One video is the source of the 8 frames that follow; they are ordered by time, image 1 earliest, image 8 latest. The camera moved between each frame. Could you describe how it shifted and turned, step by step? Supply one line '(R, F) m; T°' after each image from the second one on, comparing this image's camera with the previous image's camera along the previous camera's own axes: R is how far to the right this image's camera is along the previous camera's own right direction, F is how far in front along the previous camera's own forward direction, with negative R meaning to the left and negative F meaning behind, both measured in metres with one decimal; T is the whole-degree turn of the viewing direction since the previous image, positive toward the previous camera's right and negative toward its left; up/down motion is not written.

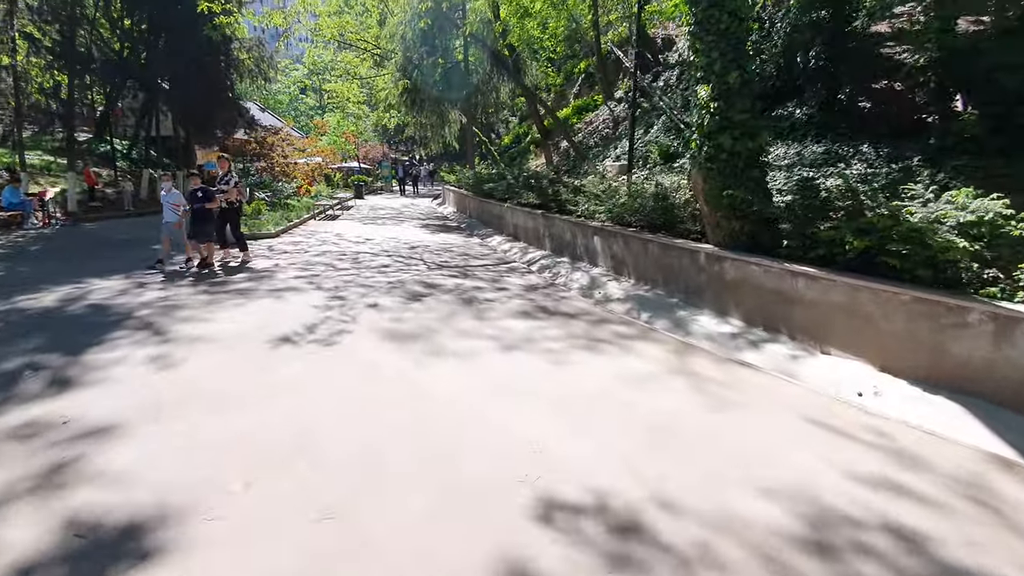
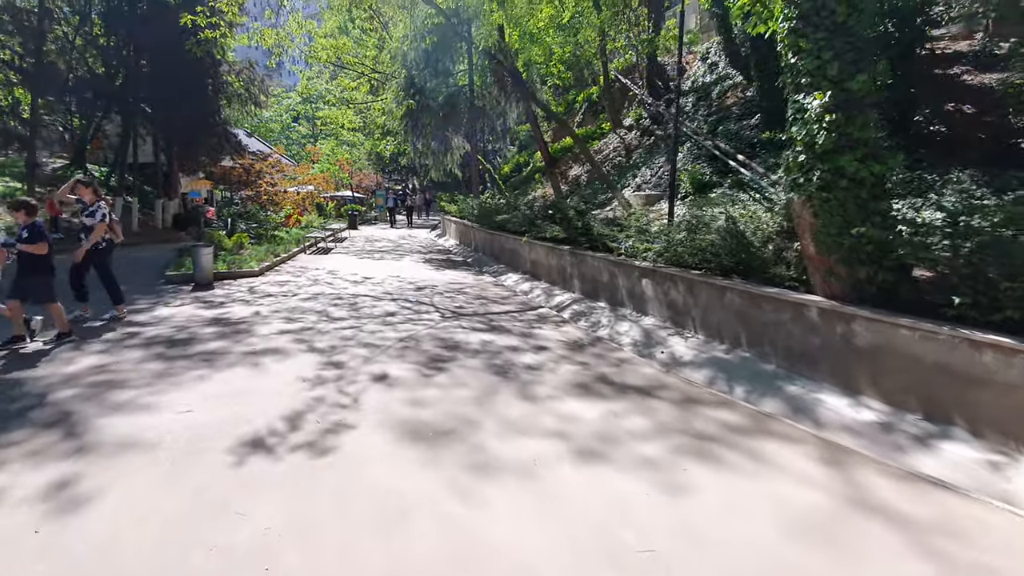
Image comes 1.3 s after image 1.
(-0.8, +1.9) m; +1°
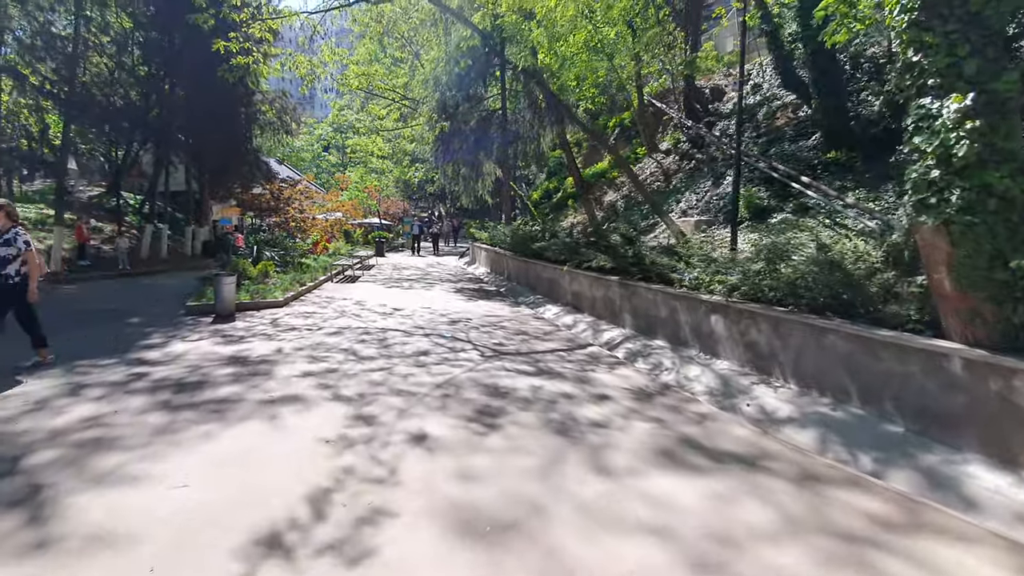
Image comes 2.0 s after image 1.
(-0.4, +1.0) m; -3°
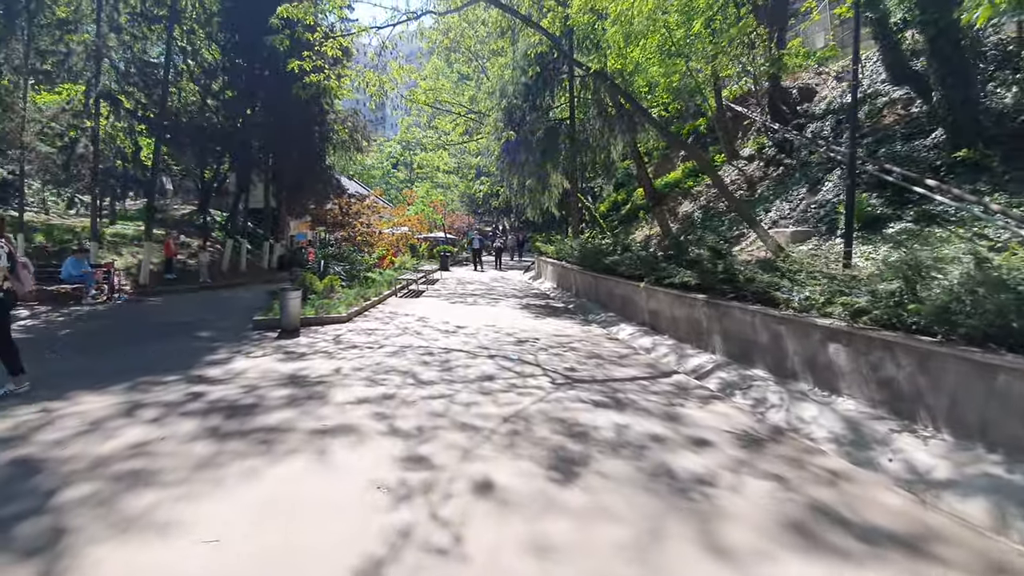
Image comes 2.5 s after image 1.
(-0.2, +0.8) m; -7°
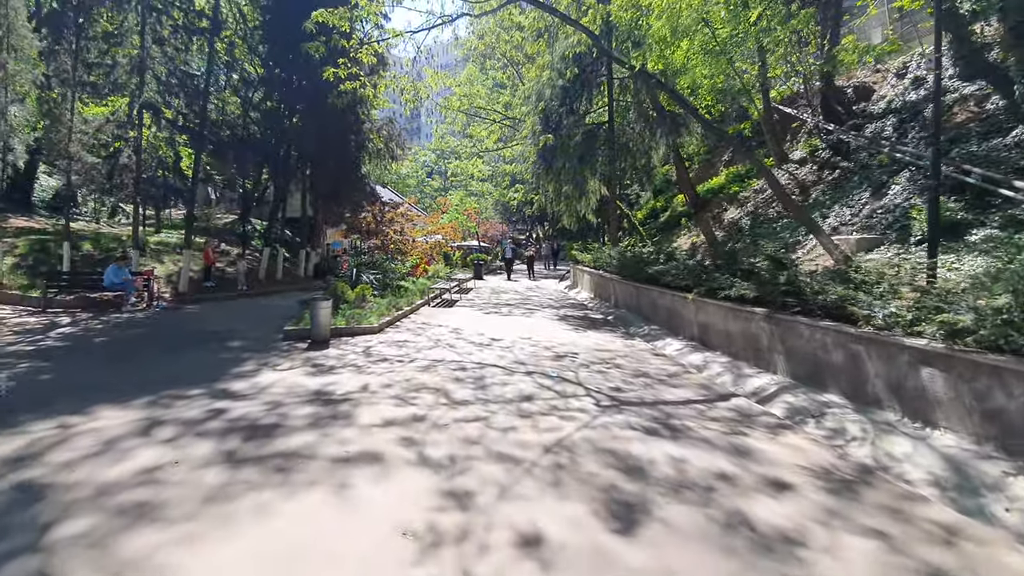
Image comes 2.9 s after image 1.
(-0.1, +0.6) m; -4°
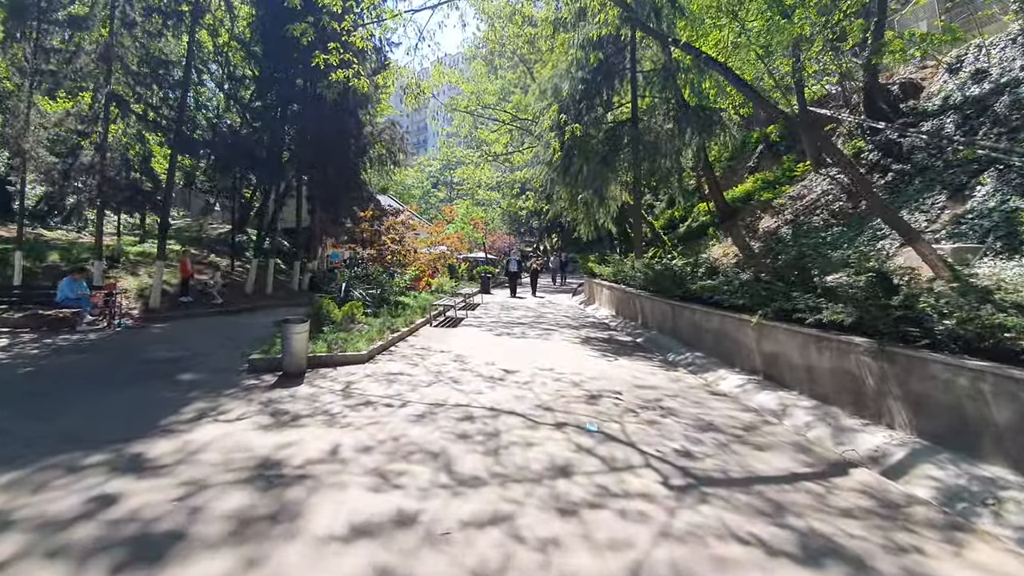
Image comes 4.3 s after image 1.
(-0.2, +1.9) m; -1°
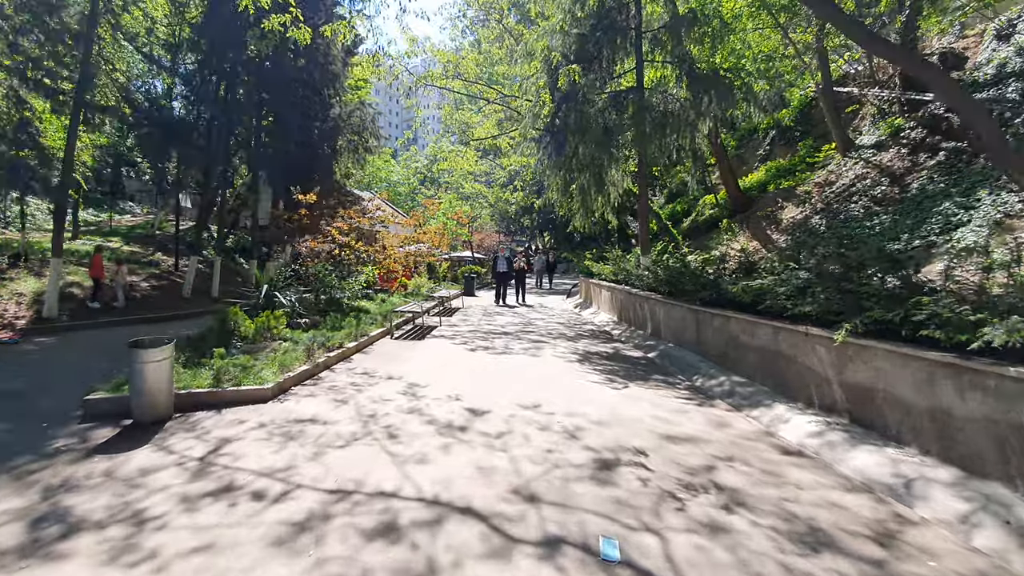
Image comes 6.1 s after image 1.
(+0.3, +2.6) m; +1°
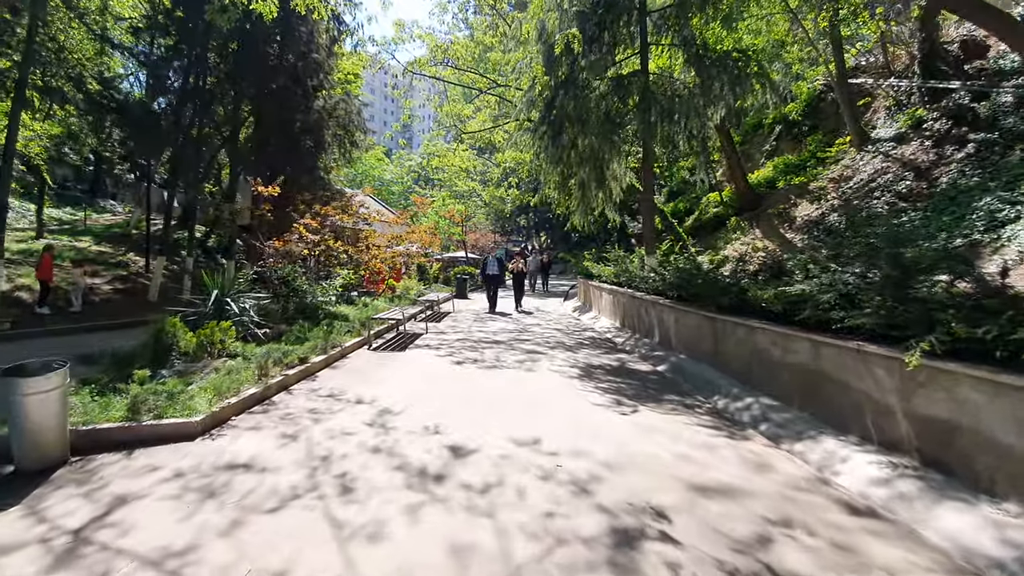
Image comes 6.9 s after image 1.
(+0.1, +1.1) m; 0°
